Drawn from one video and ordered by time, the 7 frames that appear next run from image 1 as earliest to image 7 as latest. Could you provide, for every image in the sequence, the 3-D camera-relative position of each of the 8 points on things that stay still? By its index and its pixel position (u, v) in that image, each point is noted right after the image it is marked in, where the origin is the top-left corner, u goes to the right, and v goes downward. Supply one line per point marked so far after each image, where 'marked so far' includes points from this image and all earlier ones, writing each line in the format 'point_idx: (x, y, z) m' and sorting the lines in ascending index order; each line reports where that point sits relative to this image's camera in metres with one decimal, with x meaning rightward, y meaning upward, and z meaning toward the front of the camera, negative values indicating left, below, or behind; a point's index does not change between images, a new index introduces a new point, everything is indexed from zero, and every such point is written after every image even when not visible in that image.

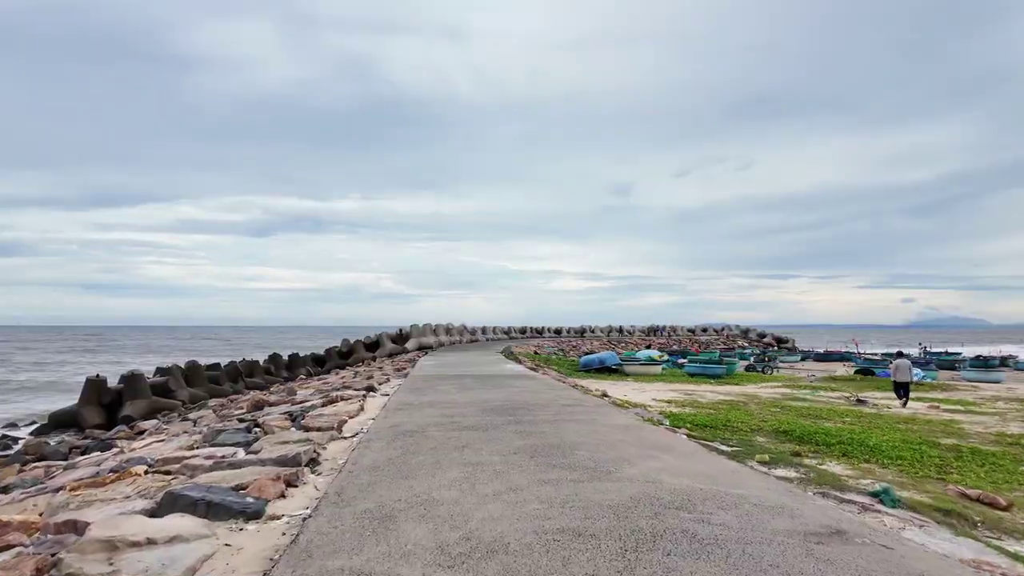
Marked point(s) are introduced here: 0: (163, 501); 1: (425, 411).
0: (-2.1, -1.3, +3.5) m
1: (-1.0, -1.5, +7.0) m
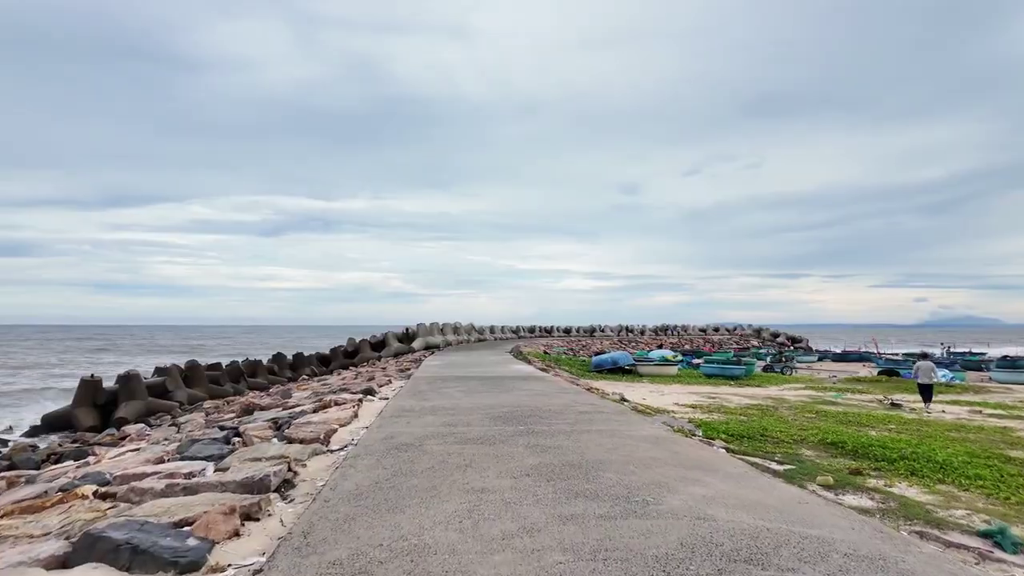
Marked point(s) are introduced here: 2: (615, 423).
0: (-2.0, -1.2, +2.7) m
1: (-0.9, -1.4, +6.2) m
2: (+1.1, -1.4, +6.0) m
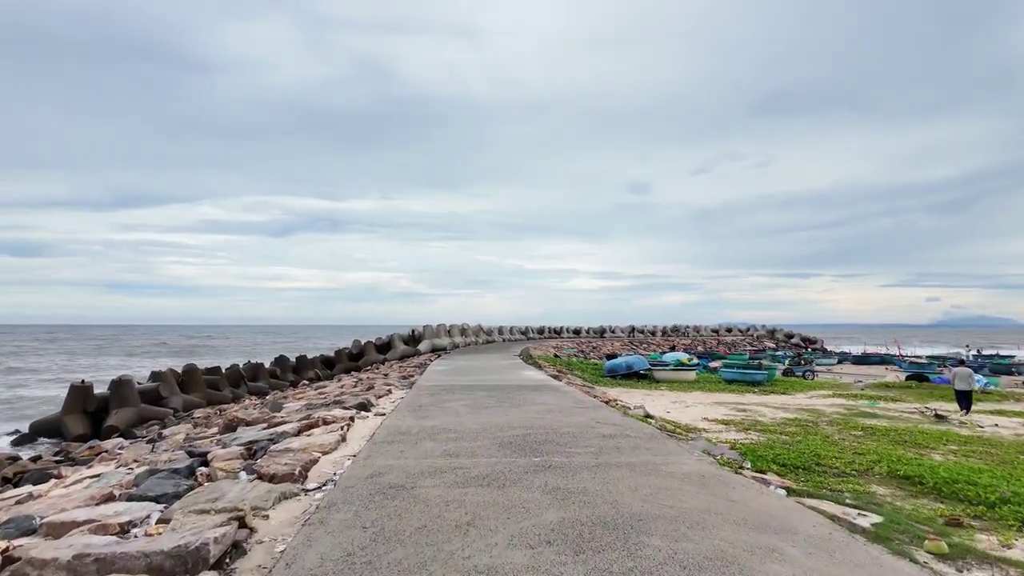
0: (-2.0, -1.2, +1.8) m
1: (-0.8, -1.4, +5.3) m
2: (+1.2, -1.4, +5.1) m
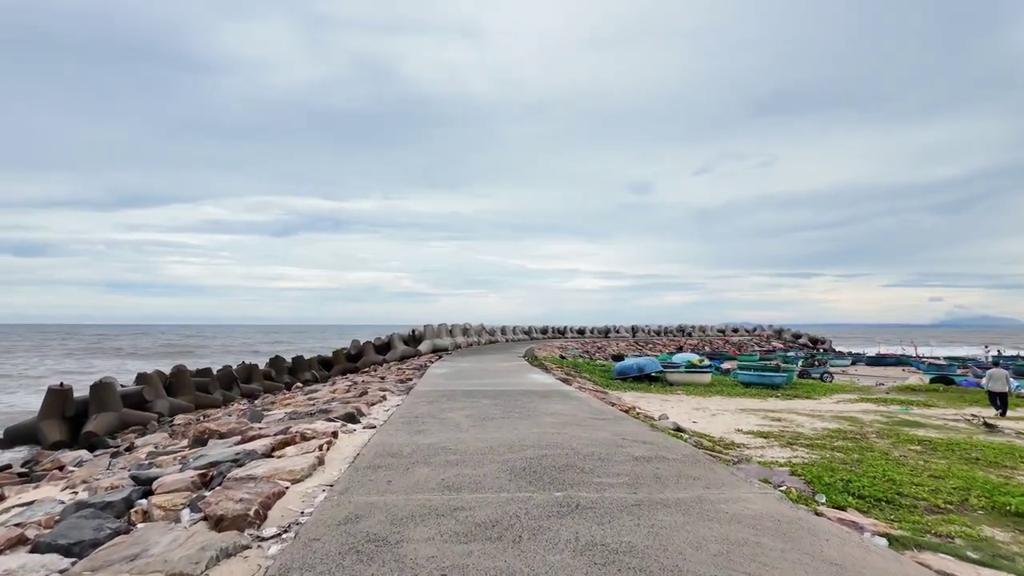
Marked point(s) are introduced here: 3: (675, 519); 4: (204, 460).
0: (-1.9, -1.2, +0.8) m
1: (-0.7, -1.4, +4.2) m
2: (+1.3, -1.4, +4.0) m
3: (+0.9, -1.3, +3.3) m
4: (-3.0, -1.7, +5.6) m
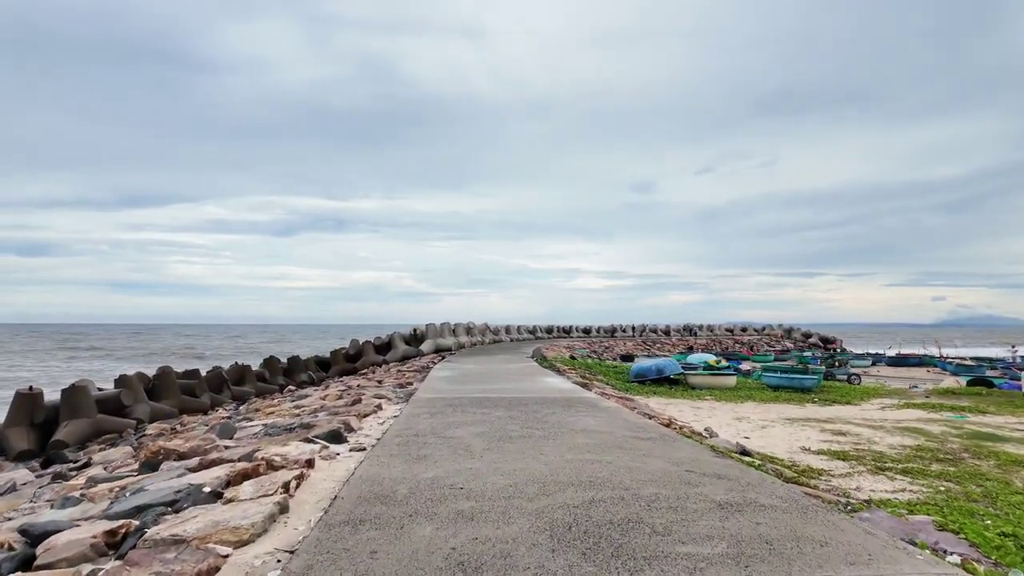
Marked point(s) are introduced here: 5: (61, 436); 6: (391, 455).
0: (-1.7, -1.1, -0.5) m
1: (-0.5, -1.3, +2.9) m
2: (+1.5, -1.2, +2.7) m
3: (+1.1, -1.2, +2.0) m
4: (-2.8, -1.5, +4.3) m
5: (-10.2, -3.3, +13.1) m
6: (-1.0, -1.4, +4.9) m
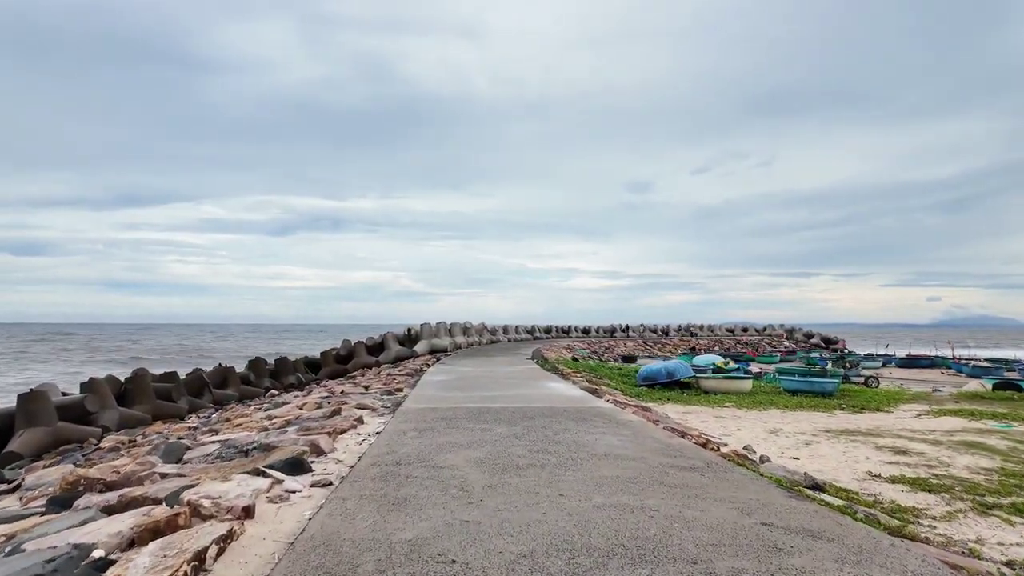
0: (-1.6, -1.0, -1.7) m
1: (-0.4, -1.2, +1.7) m
2: (+1.6, -1.2, +1.5) m
3: (+1.2, -1.1, +0.8) m
4: (-2.7, -1.4, +3.1) m
5: (-10.2, -3.3, +11.9) m
6: (-1.0, -1.3, +3.7) m
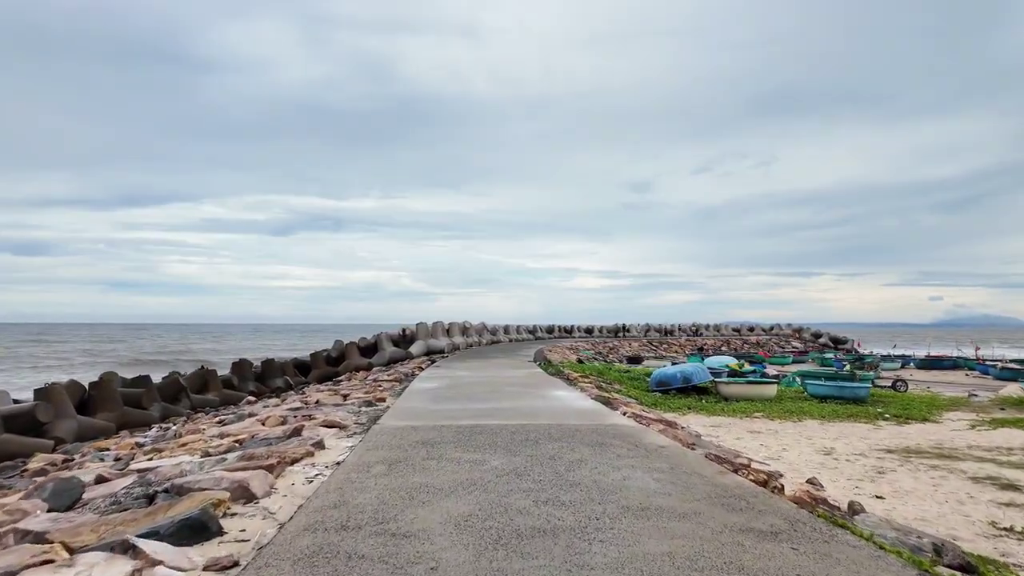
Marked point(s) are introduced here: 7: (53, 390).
0: (-1.6, -0.9, -3.2) m
1: (-0.4, -1.1, +0.2) m
2: (+1.5, -1.1, 0.0) m
3: (+1.2, -1.0, -0.7) m
4: (-2.7, -1.4, +1.6) m
5: (-10.2, -3.2, +10.5) m
6: (-1.0, -1.2, +2.2) m
7: (-10.5, -2.3, +13.3) m
